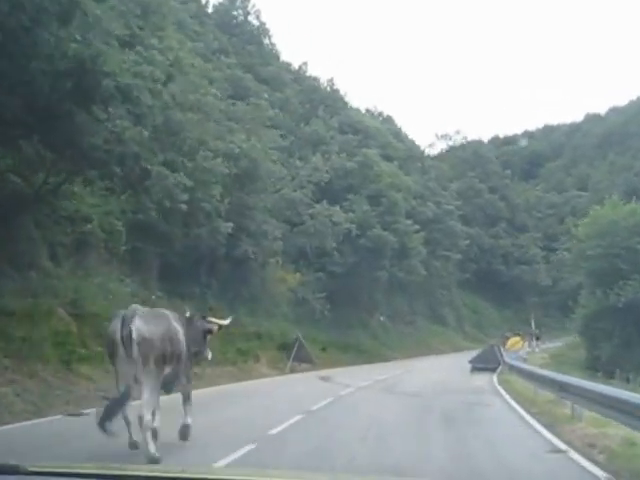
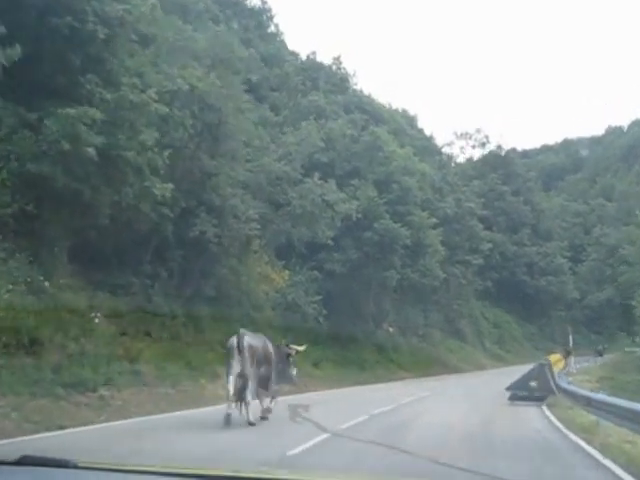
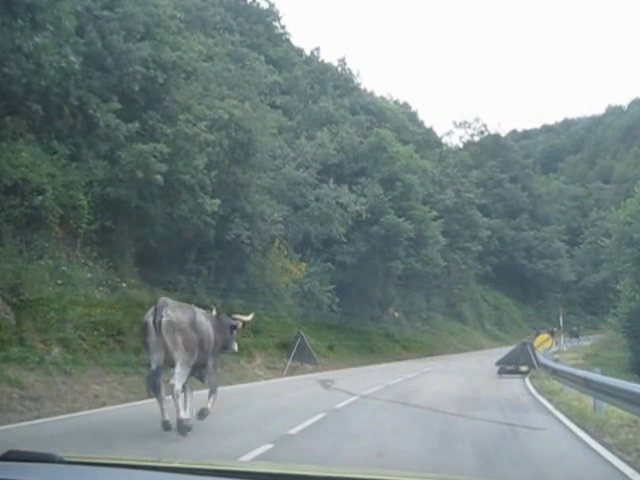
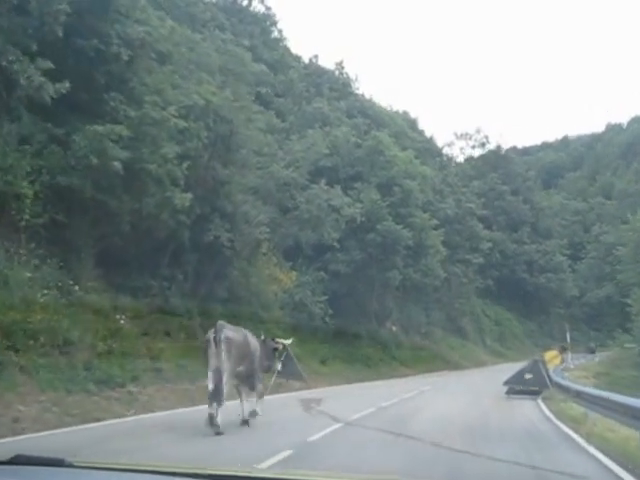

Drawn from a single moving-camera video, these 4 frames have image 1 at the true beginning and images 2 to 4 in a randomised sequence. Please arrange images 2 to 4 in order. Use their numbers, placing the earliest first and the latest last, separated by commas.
3, 4, 2
